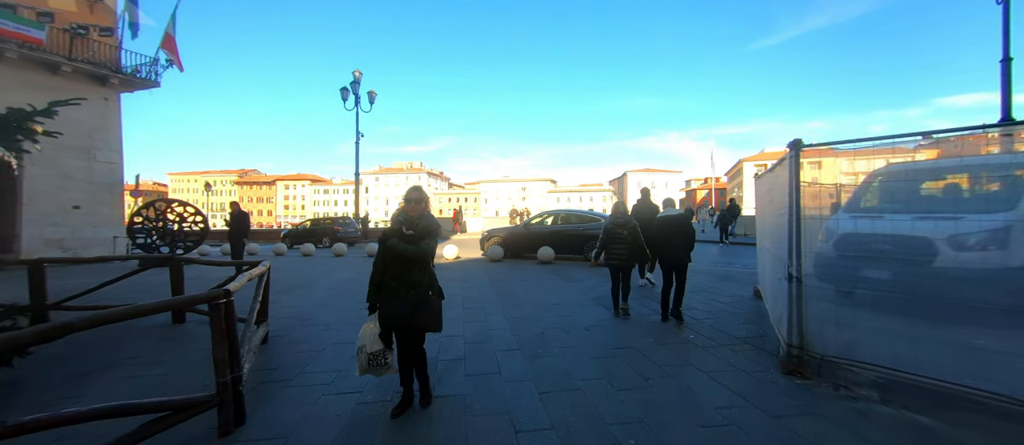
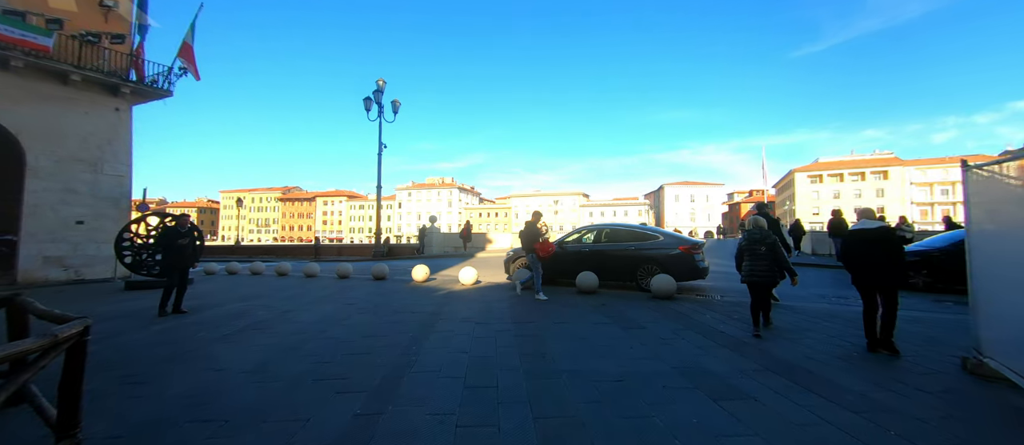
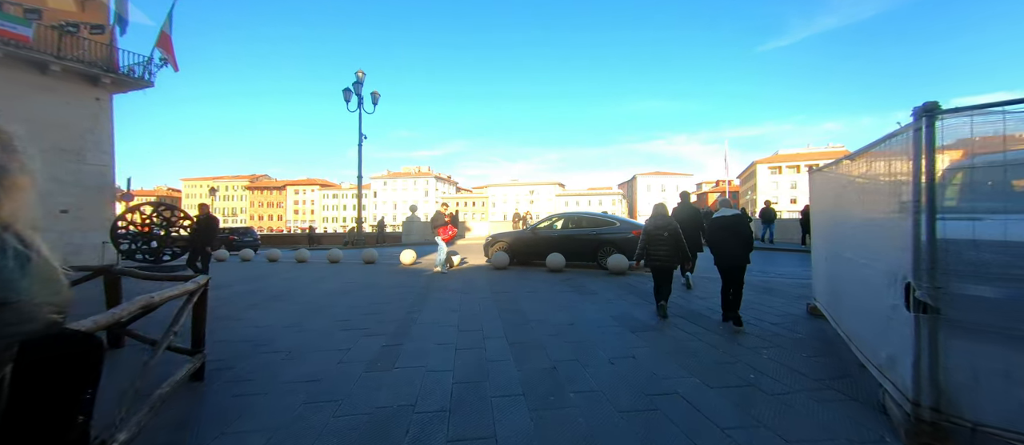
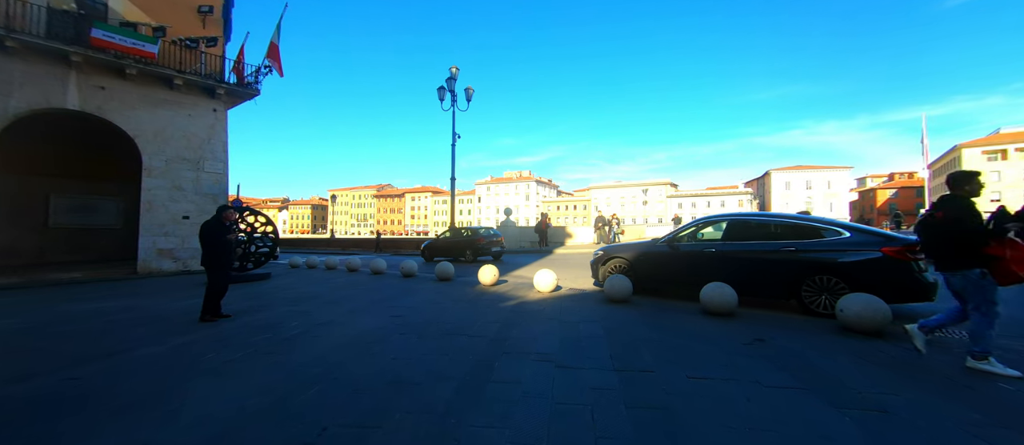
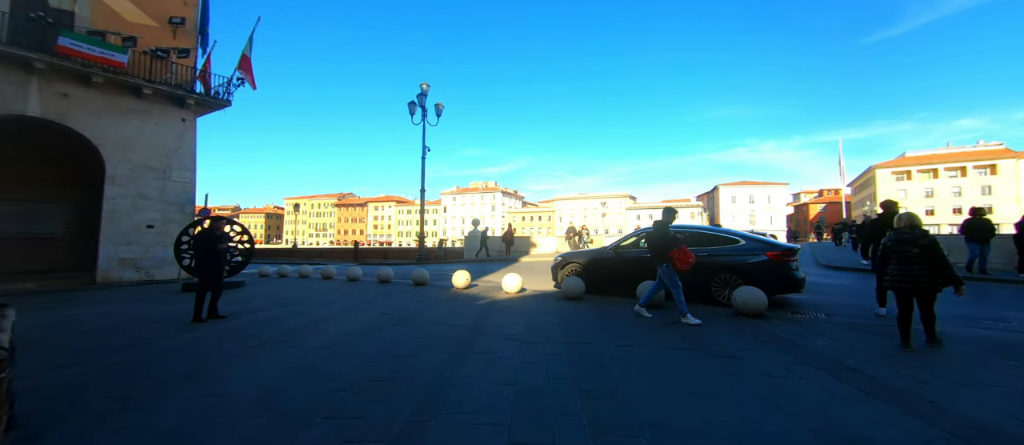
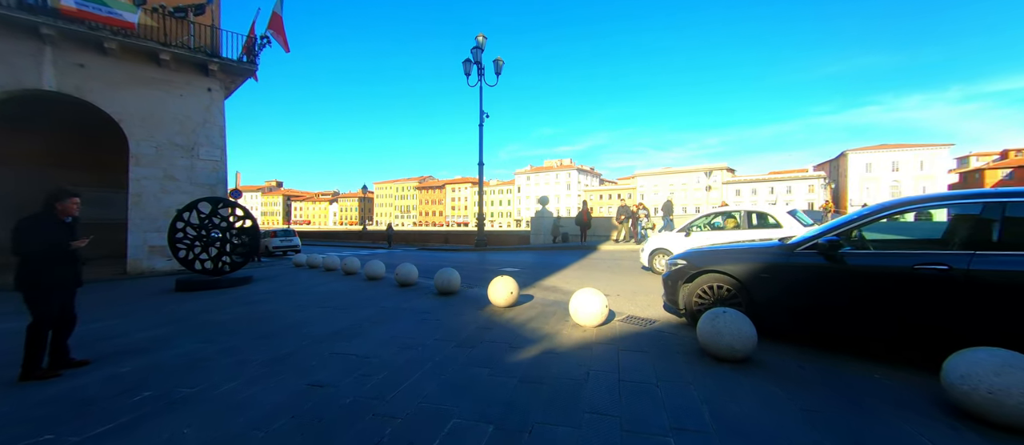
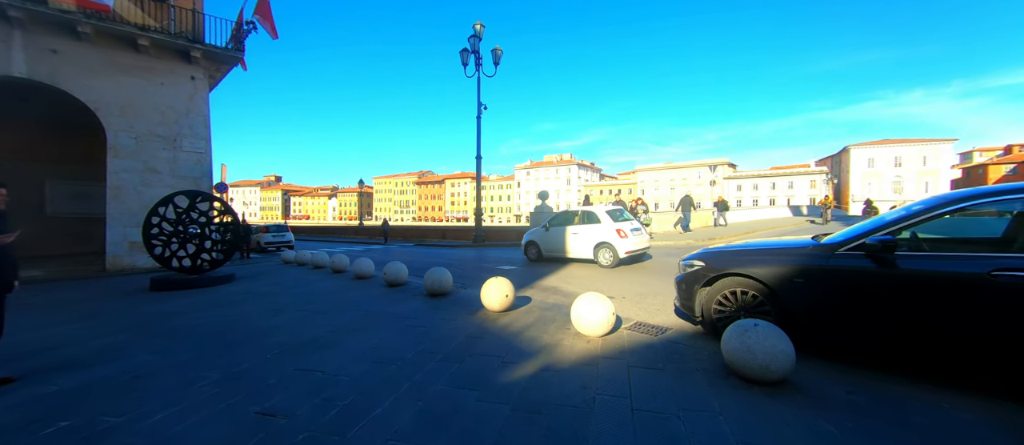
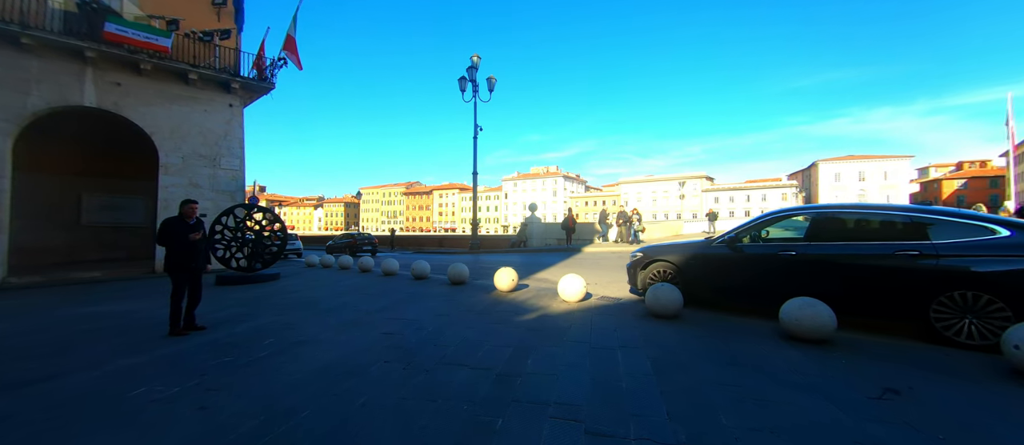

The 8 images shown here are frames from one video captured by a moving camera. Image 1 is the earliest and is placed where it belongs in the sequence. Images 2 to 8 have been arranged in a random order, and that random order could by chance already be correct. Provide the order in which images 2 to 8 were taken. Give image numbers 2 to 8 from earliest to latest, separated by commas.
3, 2, 5, 4, 8, 6, 7
